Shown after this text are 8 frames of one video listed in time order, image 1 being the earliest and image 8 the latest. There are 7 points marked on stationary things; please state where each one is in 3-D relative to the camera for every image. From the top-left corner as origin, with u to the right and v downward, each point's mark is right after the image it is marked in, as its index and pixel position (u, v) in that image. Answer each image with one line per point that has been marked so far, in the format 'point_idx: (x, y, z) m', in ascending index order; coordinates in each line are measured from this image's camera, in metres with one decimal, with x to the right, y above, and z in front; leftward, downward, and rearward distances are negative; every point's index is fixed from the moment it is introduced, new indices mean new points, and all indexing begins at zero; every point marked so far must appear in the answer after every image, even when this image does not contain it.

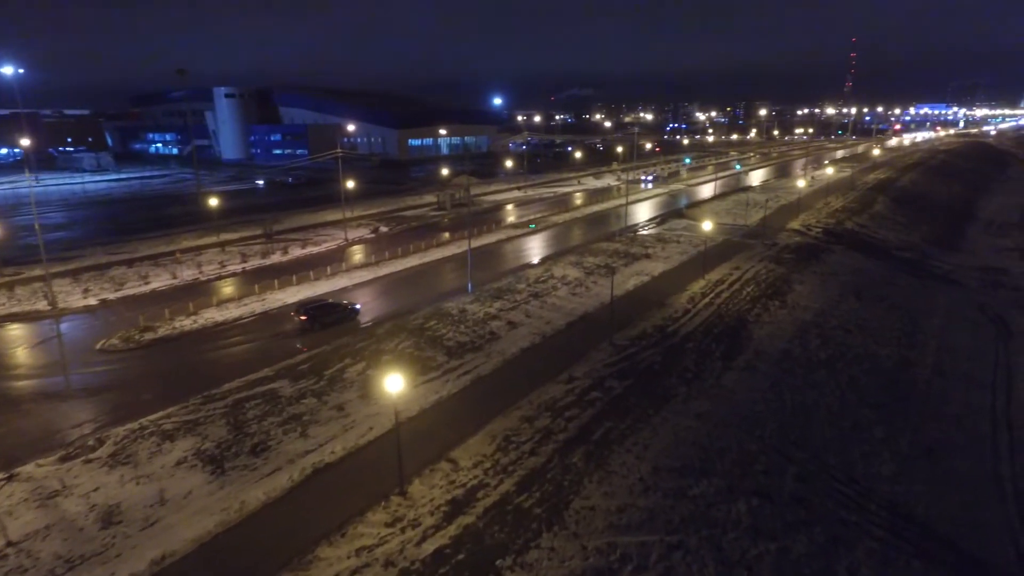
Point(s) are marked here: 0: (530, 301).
0: (+0.5, -0.4, +18.0) m
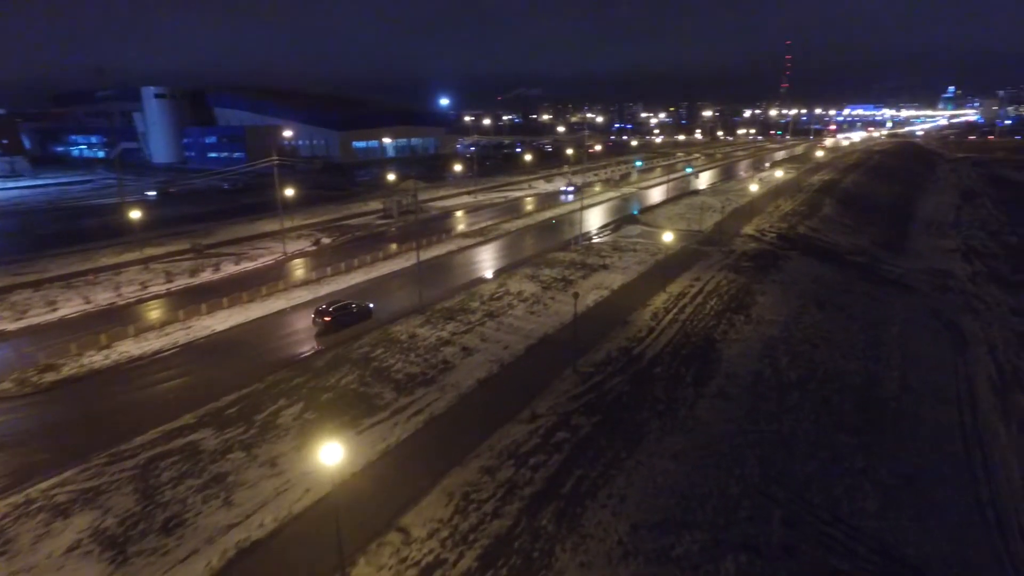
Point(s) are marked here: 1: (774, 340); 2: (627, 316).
0: (-0.7, -0.9, +16.8) m
1: (+6.9, -1.4, +16.1) m
2: (+3.2, -0.8, +17.1) m
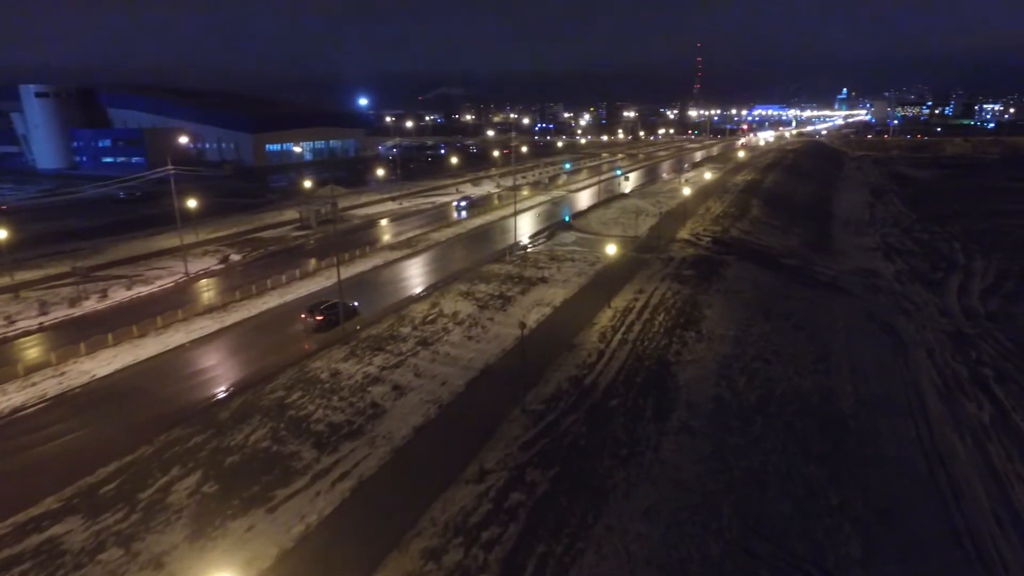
0: (-2.3, -1.6, +15.0) m
1: (+5.4, -1.8, +15.2) m
2: (+1.6, -1.3, +15.8) m
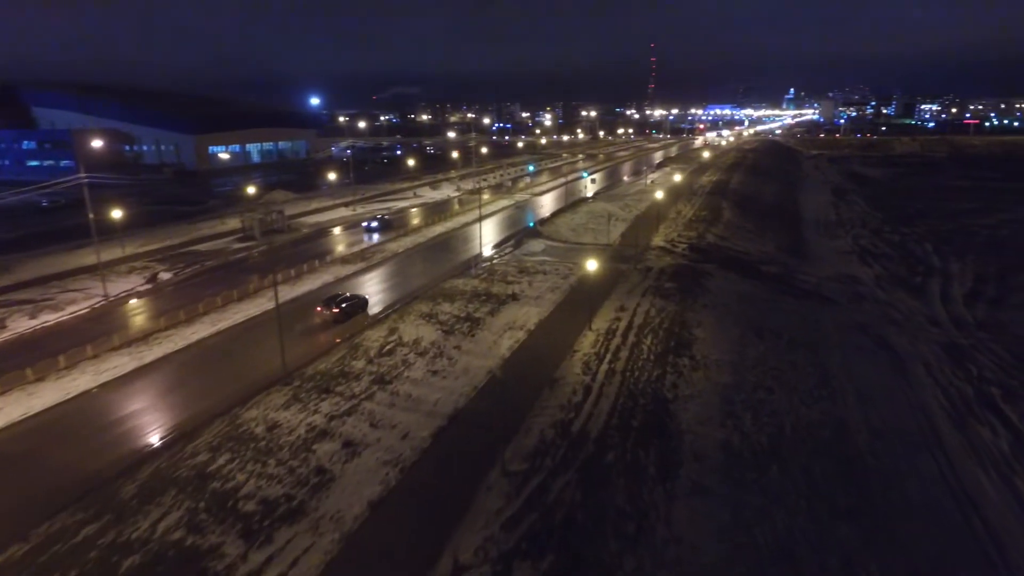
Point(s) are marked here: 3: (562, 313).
0: (-2.9, -2.2, +12.8) m
1: (+4.8, -2.2, +13.5) m
2: (+0.9, -1.8, +13.8) m
3: (+1.4, -0.7, +17.6) m
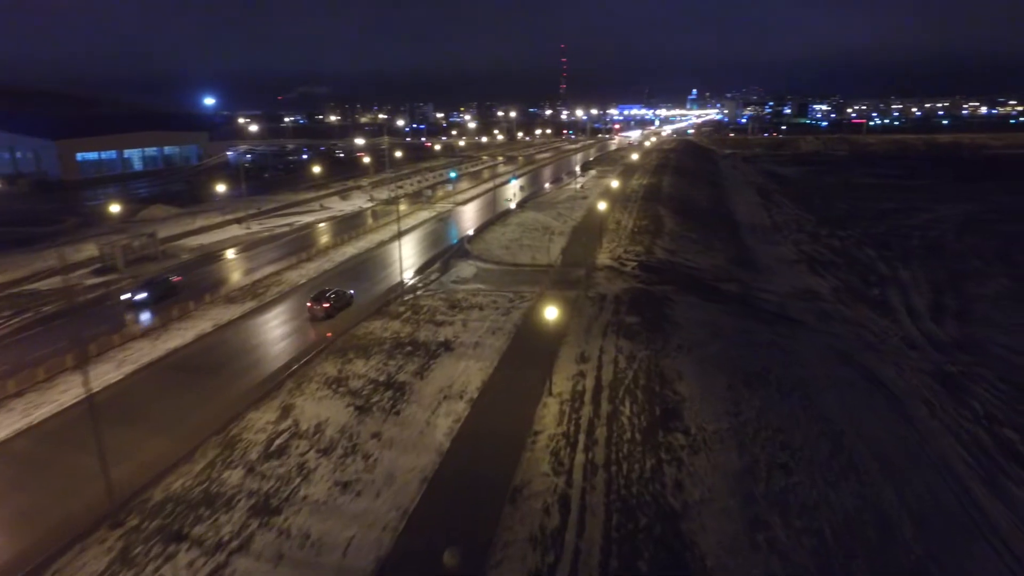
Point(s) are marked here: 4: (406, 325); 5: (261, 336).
0: (-3.6, -3.5, +8.5) m
1: (+3.9, -3.2, +10.2) m
2: (0.0, -3.0, +10.0) m
3: (0.0, -1.8, +13.9) m
4: (-2.9, -1.0, +17.0) m
5: (-6.7, -1.2, +17.1) m
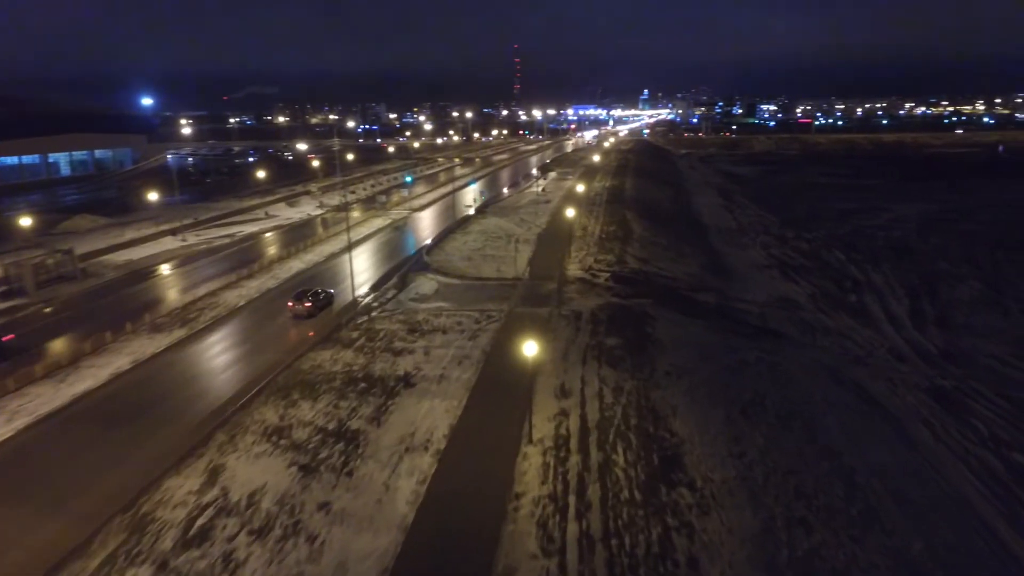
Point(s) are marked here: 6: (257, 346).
0: (-3.7, -4.1, +6.5) m
1: (+3.6, -3.7, +8.7) m
2: (-0.3, -3.5, +8.2) m
3: (-0.6, -2.4, +12.1) m
4: (-3.7, -1.6, +15.0) m
5: (-7.5, -1.9, +14.8) m
6: (-6.3, -1.3, +16.7) m
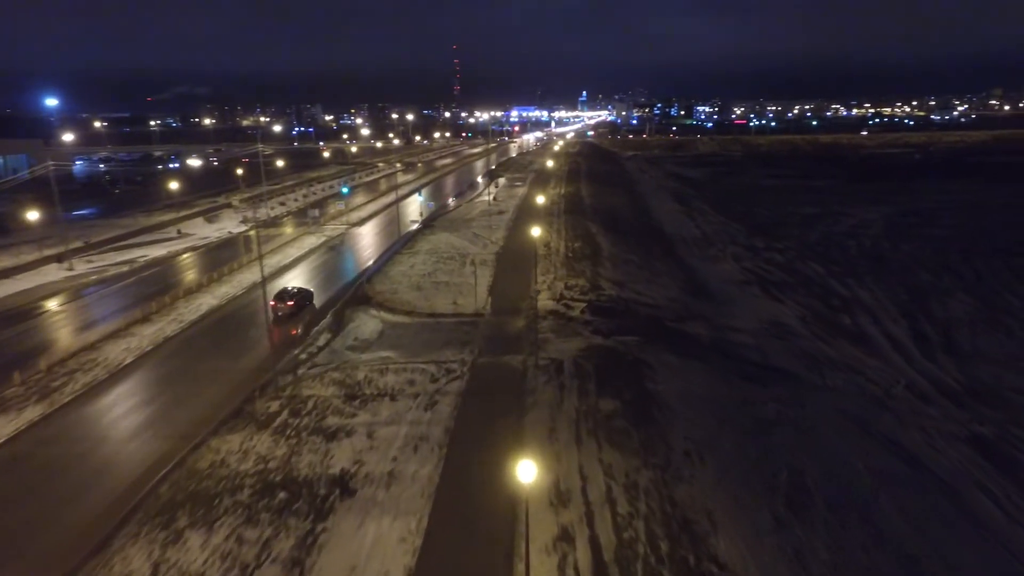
0: (-3.4, -5.2, +2.7) m
1: (+3.7, -4.6, +5.6) m
2: (-0.2, -4.5, +4.8) m
3: (-0.8, -3.4, +8.6) m
4: (-4.2, -2.8, +11.2) m
5: (-8.0, -3.2, +10.7) m
6: (-7.0, -2.5, +12.6) m
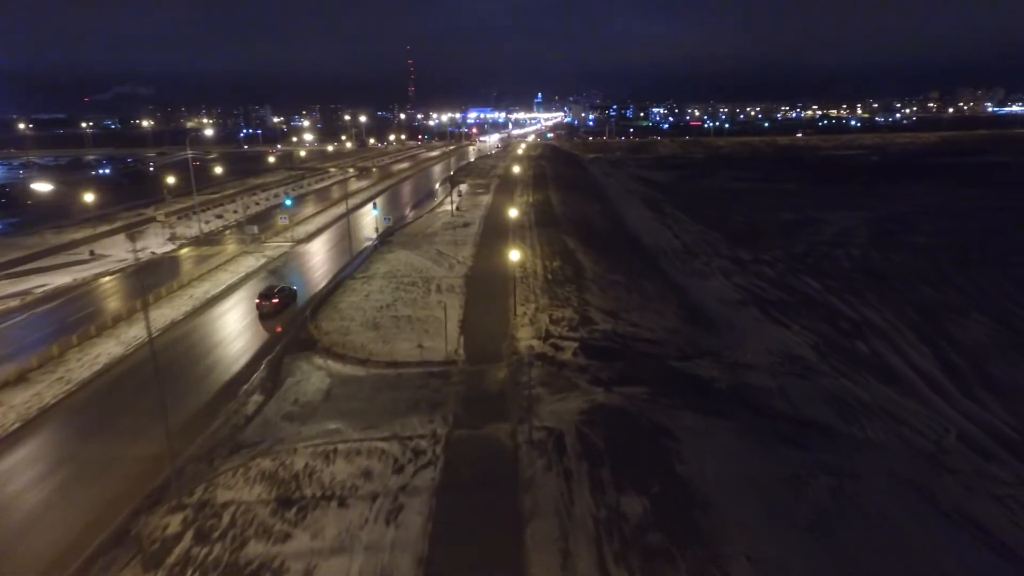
0: (-2.8, -6.2, -0.7) m
1: (+4.1, -5.5, +2.6) m
2: (+0.3, -5.5, +1.5) m
3: (-0.7, -4.4, +5.3) m
4: (-4.2, -3.9, +7.7) m
5: (-7.9, -4.3, +6.9) m
6: (-7.0, -3.6, +8.9) m
